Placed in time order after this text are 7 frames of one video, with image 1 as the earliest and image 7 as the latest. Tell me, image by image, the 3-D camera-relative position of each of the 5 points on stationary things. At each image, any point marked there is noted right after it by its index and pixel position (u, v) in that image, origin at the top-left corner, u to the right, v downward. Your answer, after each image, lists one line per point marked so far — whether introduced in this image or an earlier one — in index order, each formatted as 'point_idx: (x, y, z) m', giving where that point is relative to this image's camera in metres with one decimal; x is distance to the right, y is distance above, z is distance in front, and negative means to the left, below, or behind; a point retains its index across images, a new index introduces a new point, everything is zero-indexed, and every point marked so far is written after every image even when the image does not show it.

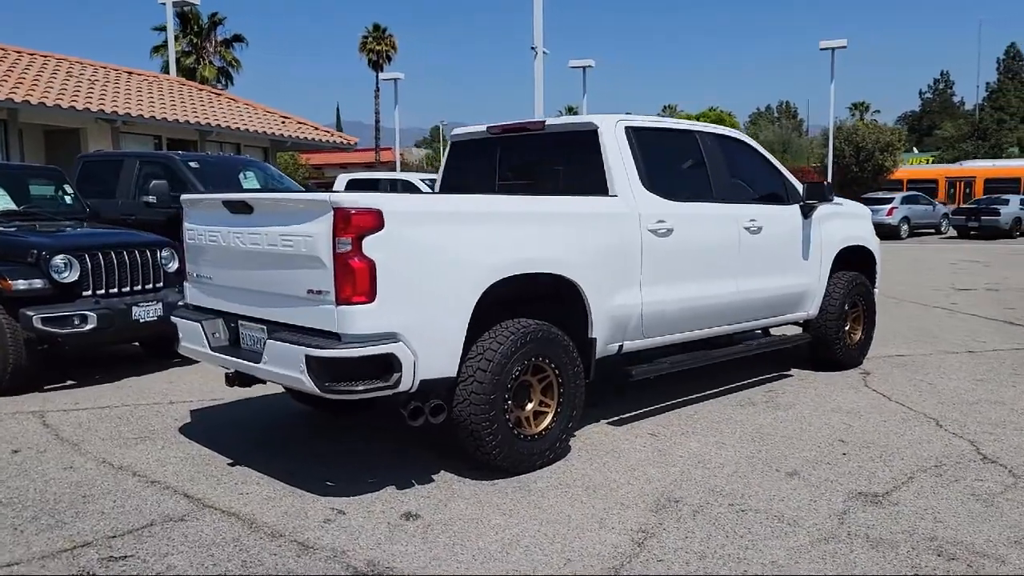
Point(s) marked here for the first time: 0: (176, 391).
0: (-2.7, -0.8, +7.1) m
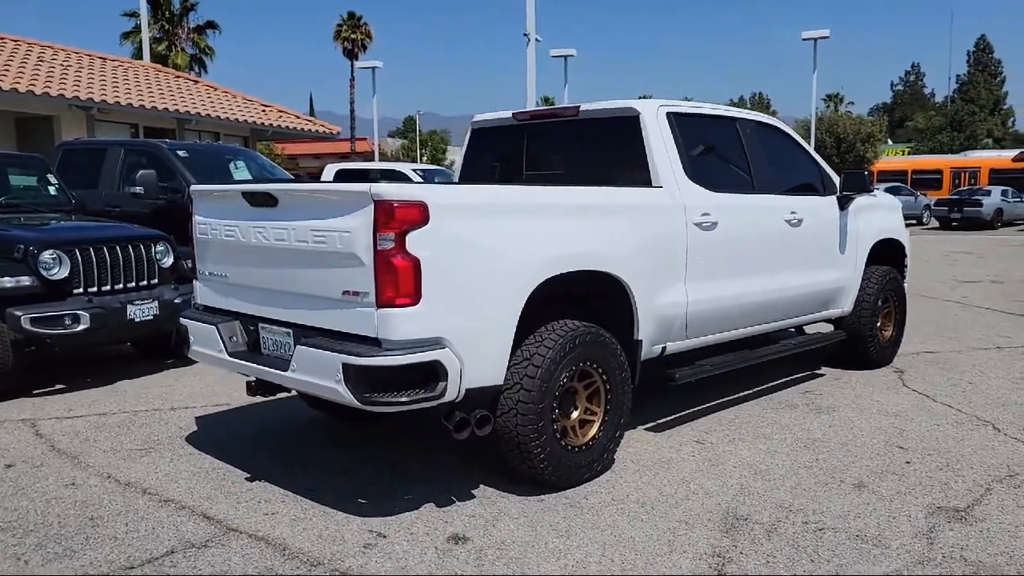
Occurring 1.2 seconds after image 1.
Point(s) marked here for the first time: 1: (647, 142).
0: (-2.6, -0.8, +6.7) m
1: (+0.8, +0.9, +5.3) m
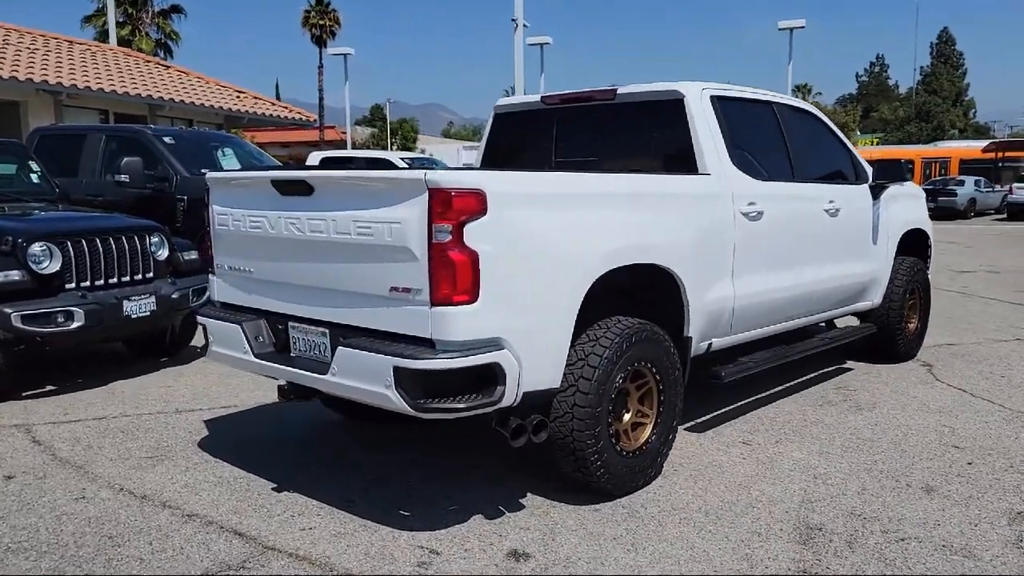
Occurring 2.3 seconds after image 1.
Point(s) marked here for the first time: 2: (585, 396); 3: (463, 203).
0: (-2.4, -0.8, +6.3) m
1: (+1.0, +0.9, +5.0) m
2: (+0.3, -0.5, +4.0) m
3: (-0.2, +0.3, +3.5) m
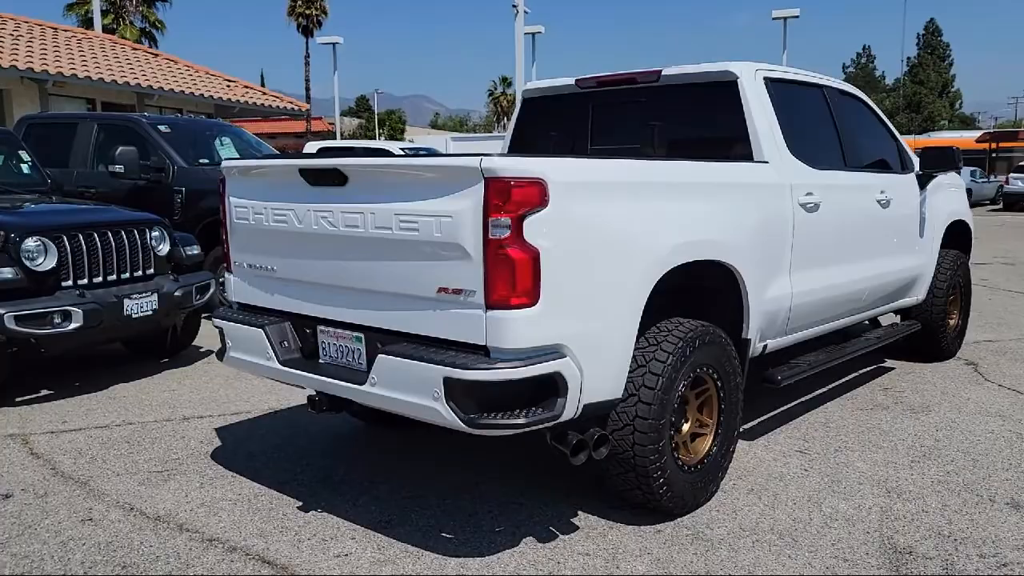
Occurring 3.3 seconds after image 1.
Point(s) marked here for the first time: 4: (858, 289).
0: (-2.2, -0.8, +5.9) m
1: (+1.2, +0.9, +4.7) m
2: (+0.6, -0.5, +3.6) m
3: (0.0, +0.3, +3.1) m
4: (+2.2, 0.0, +5.5) m
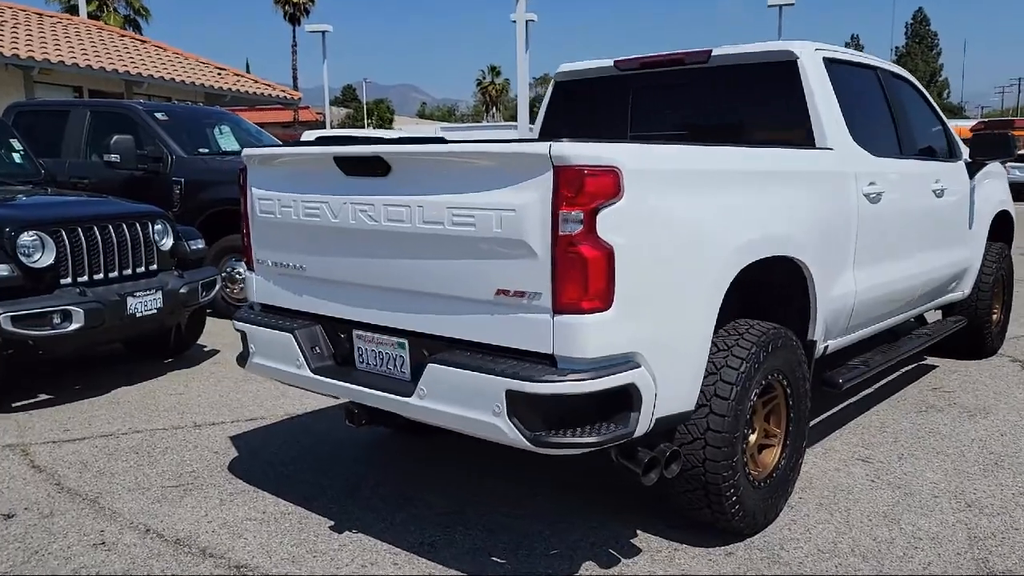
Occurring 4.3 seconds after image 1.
0: (-2.0, -0.7, +5.5) m
1: (+1.5, +1.0, +4.3) m
2: (+0.8, -0.5, +3.3) m
3: (+0.3, +0.3, +2.8) m
4: (+2.4, 0.0, +5.2) m
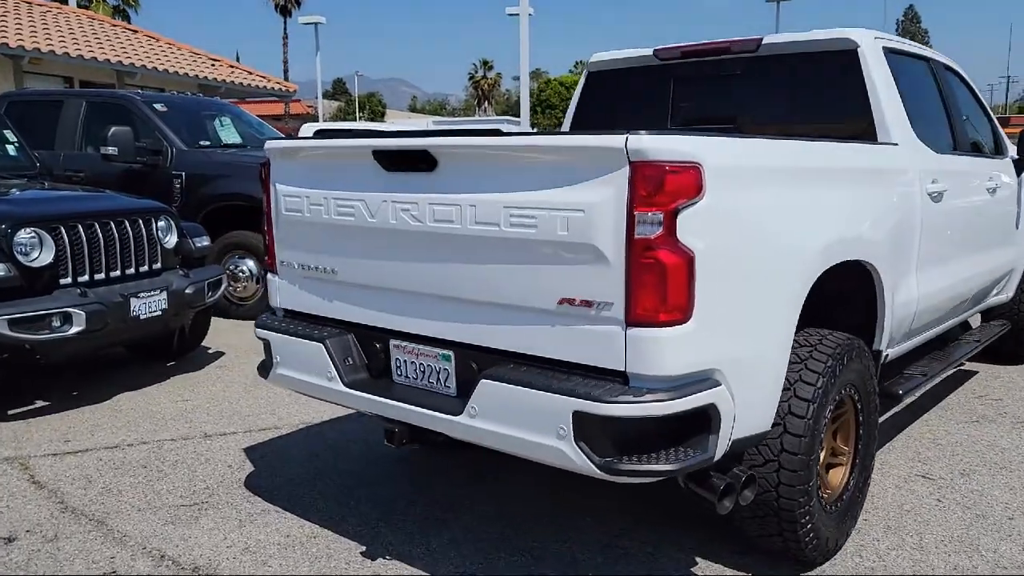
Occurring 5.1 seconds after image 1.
0: (-1.8, -0.8, +5.2) m
1: (+1.6, +0.9, +4.0) m
2: (+1.0, -0.5, +3.0) m
3: (+0.5, +0.3, +2.5) m
4: (+2.5, 0.0, +4.9) m
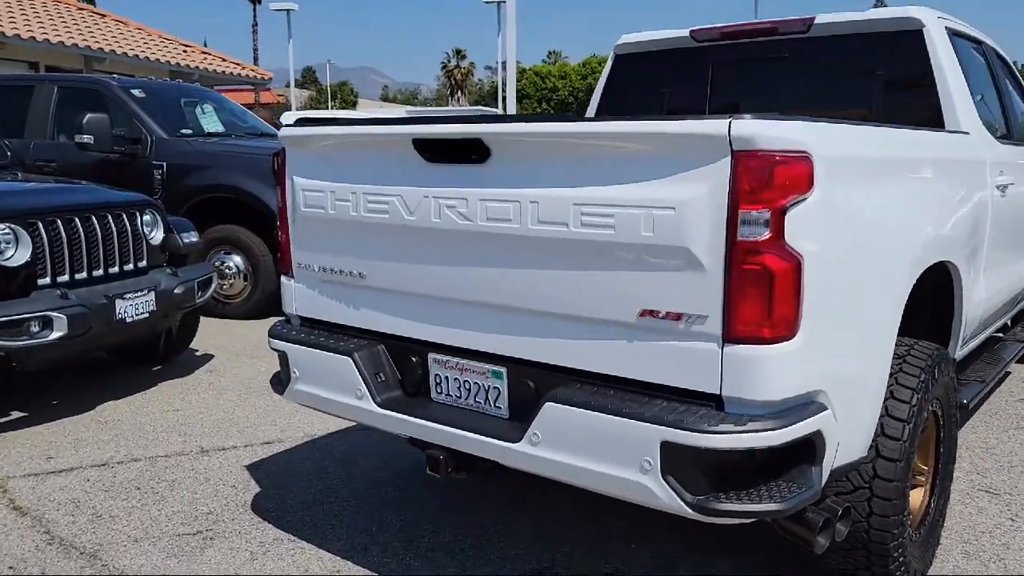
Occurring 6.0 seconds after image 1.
0: (-1.7, -0.8, +4.8) m
1: (+1.8, +0.9, +3.7) m
2: (+1.2, -0.5, +2.7) m
3: (+0.7, +0.3, +2.2) m
4: (+2.7, 0.0, +4.6) m
